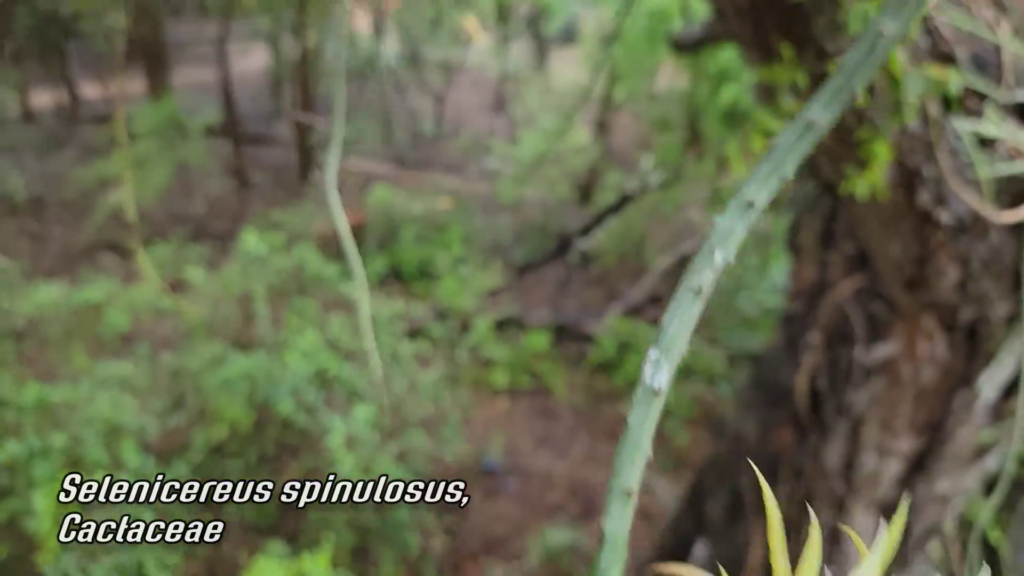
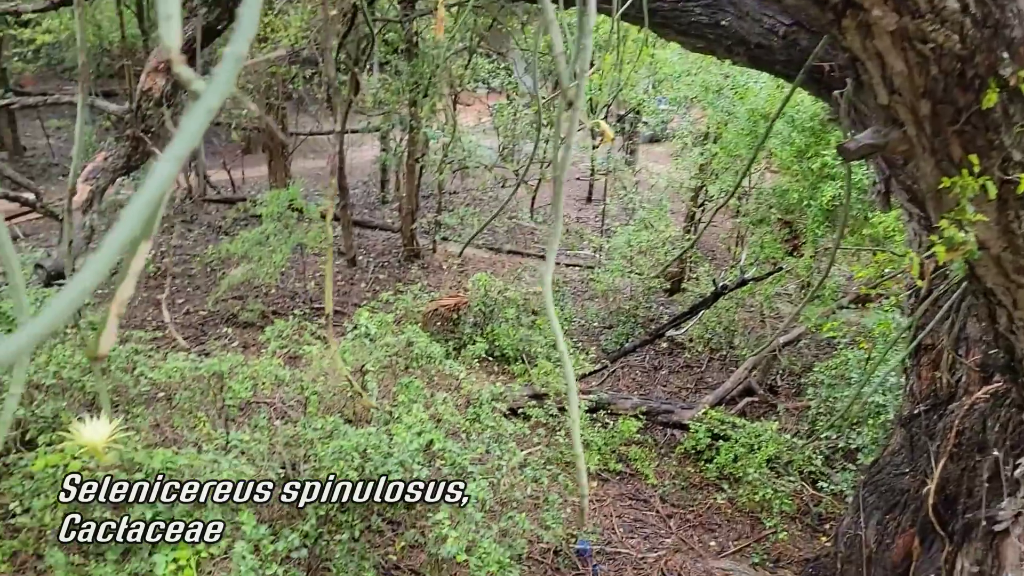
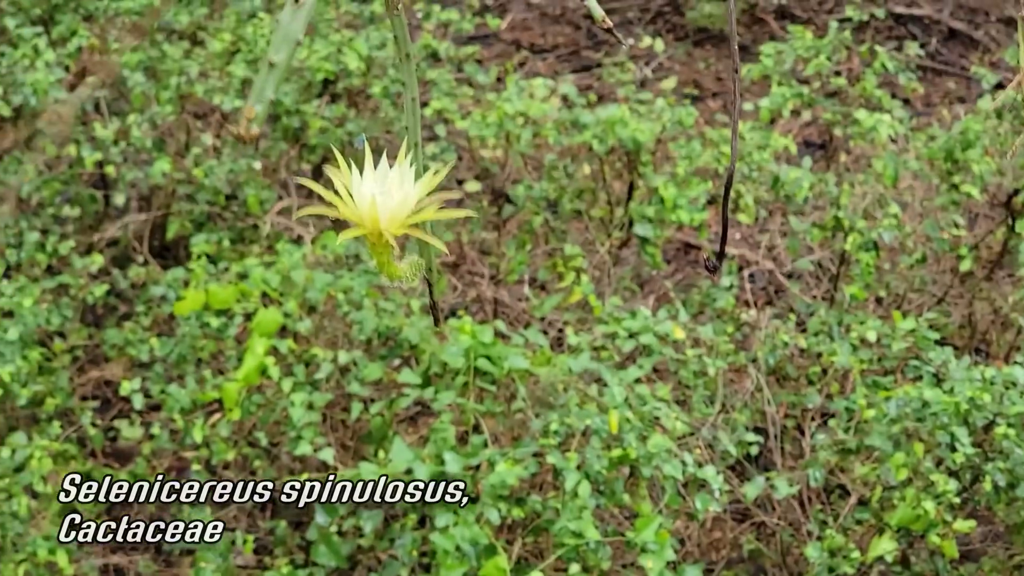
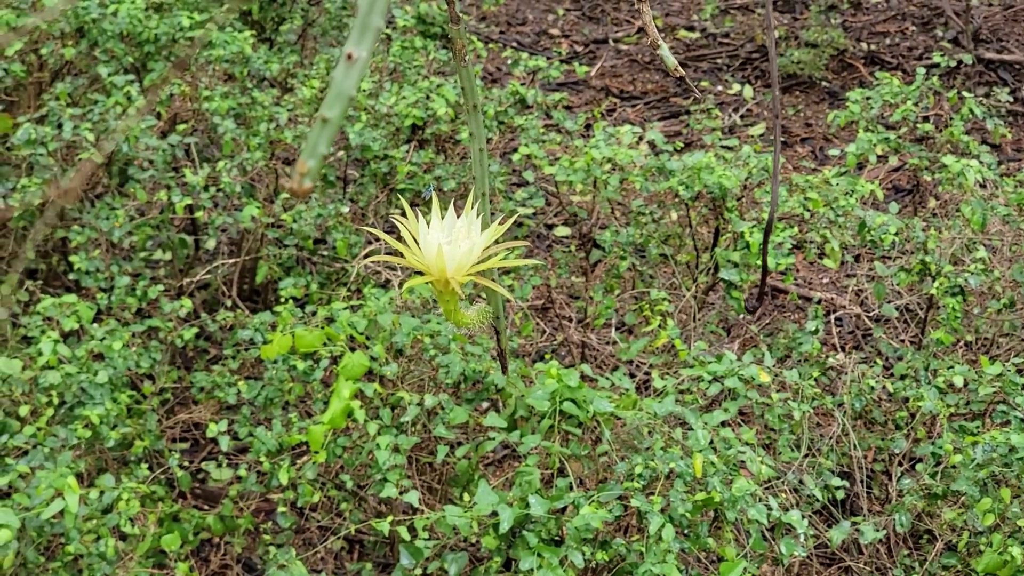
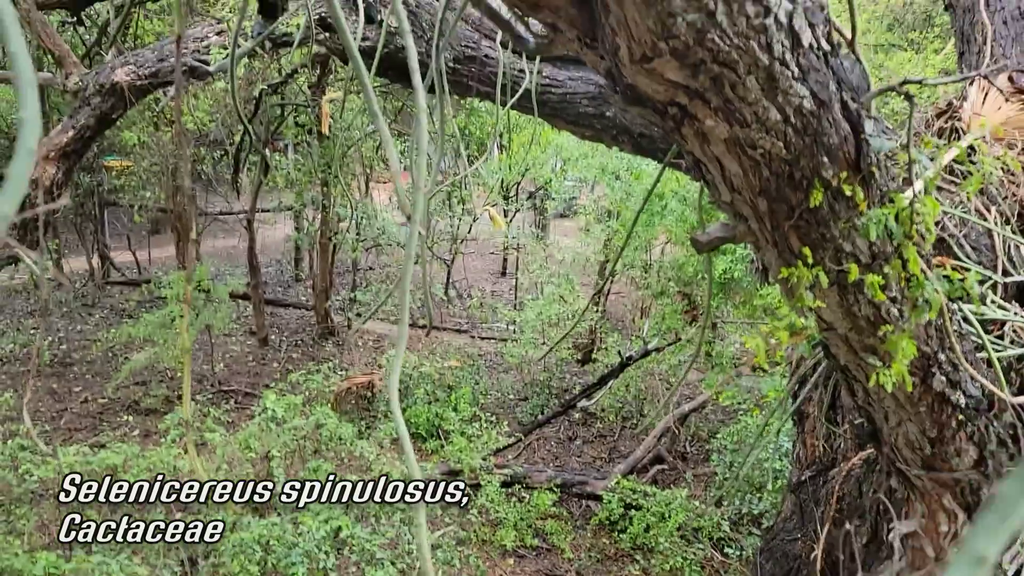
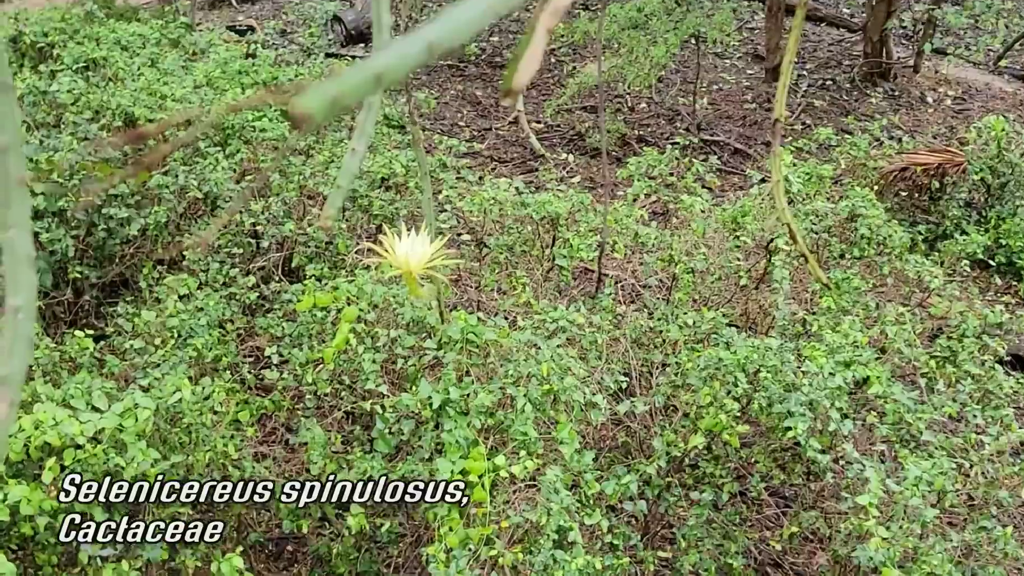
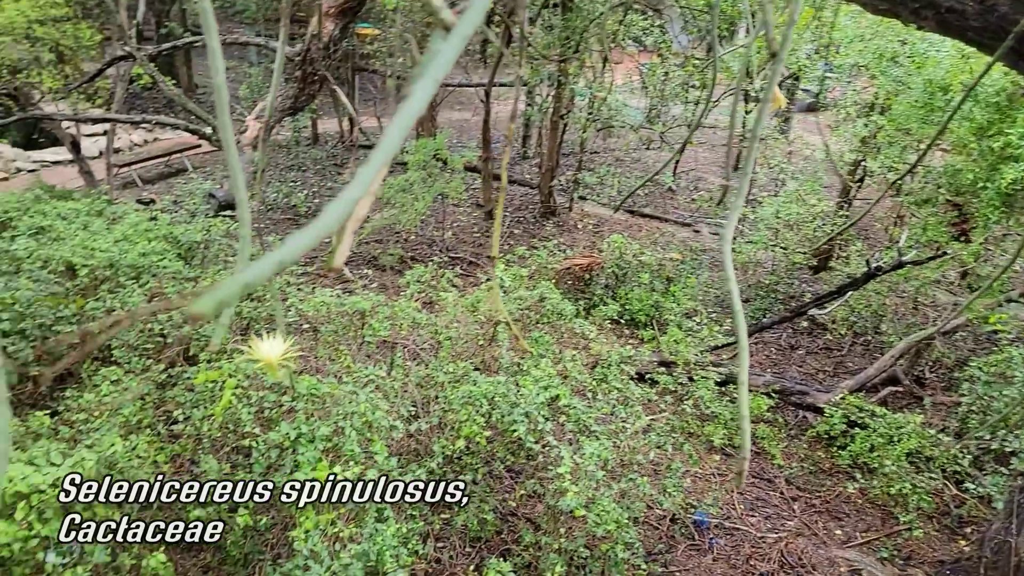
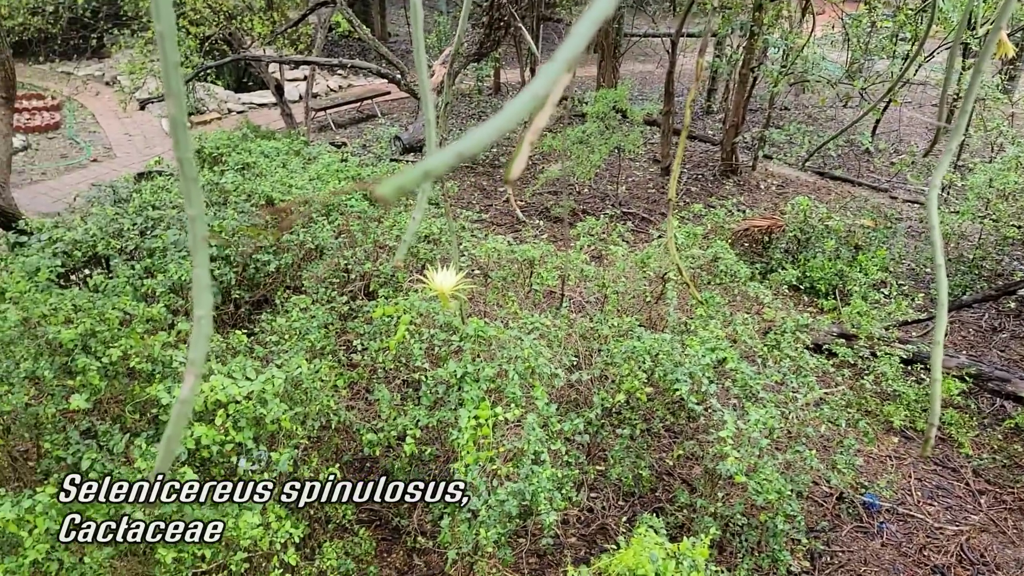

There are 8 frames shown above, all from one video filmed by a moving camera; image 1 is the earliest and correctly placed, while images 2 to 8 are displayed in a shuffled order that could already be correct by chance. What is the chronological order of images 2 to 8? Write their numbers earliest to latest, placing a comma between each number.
5, 2, 7, 8, 6, 3, 4
